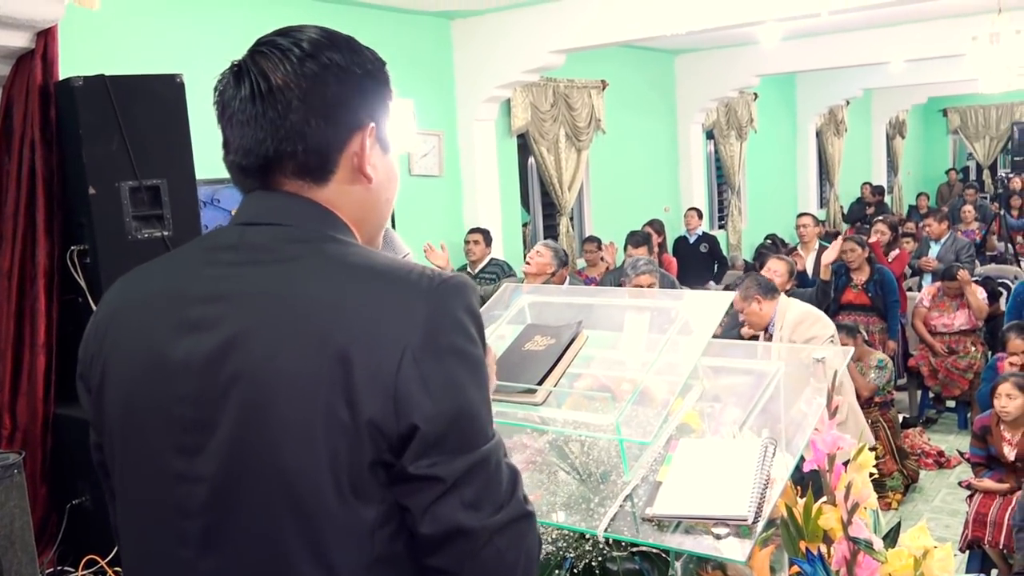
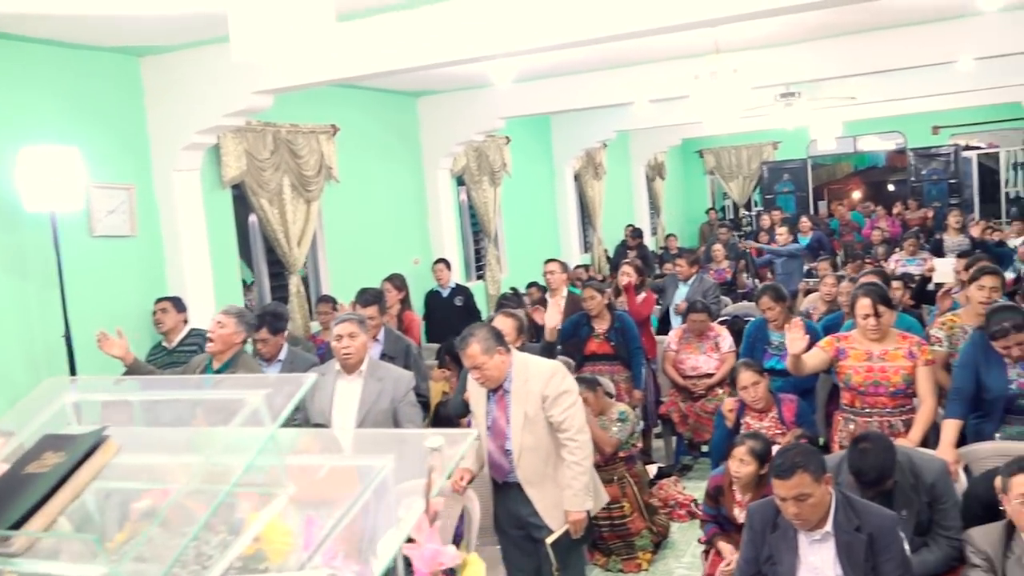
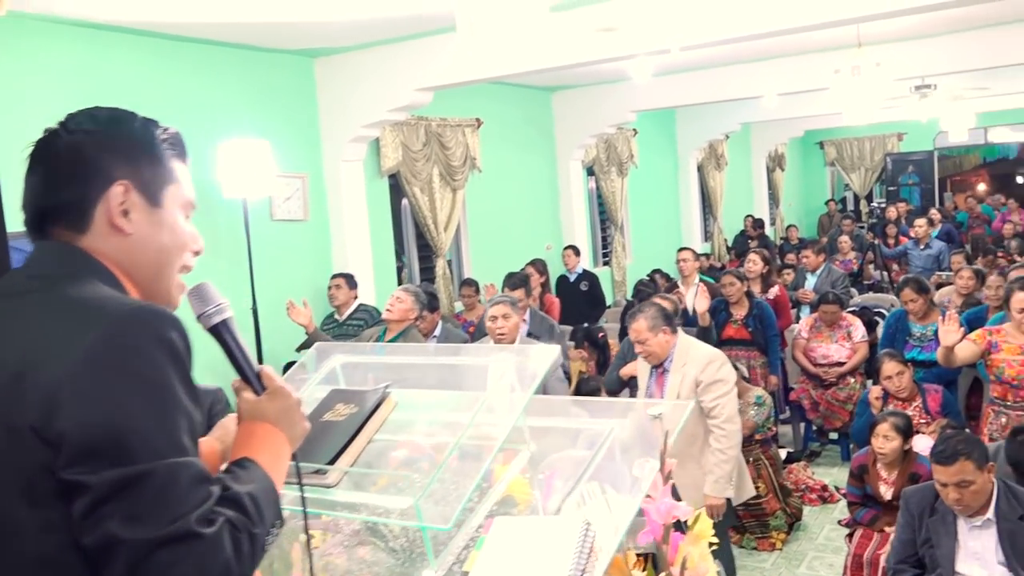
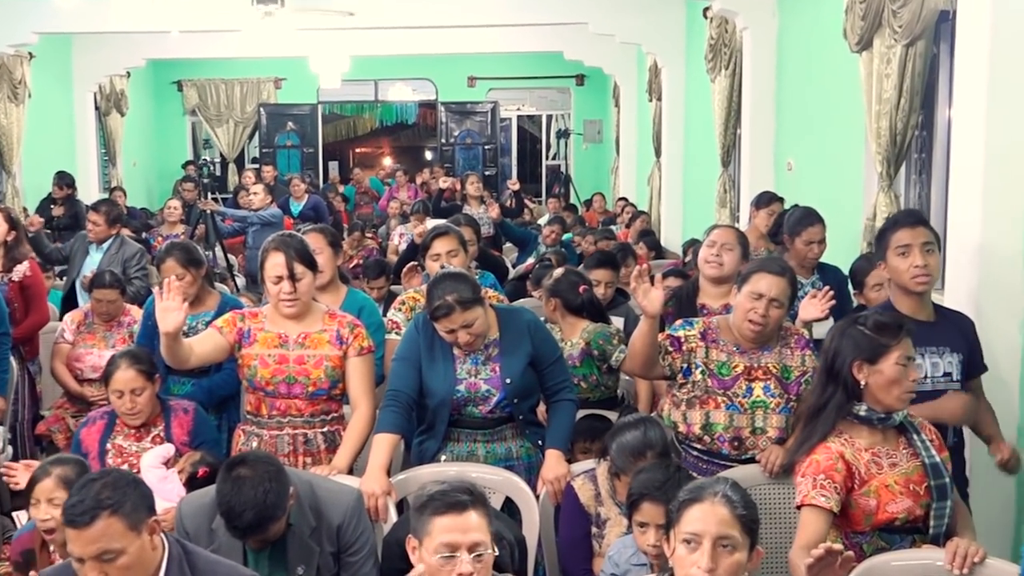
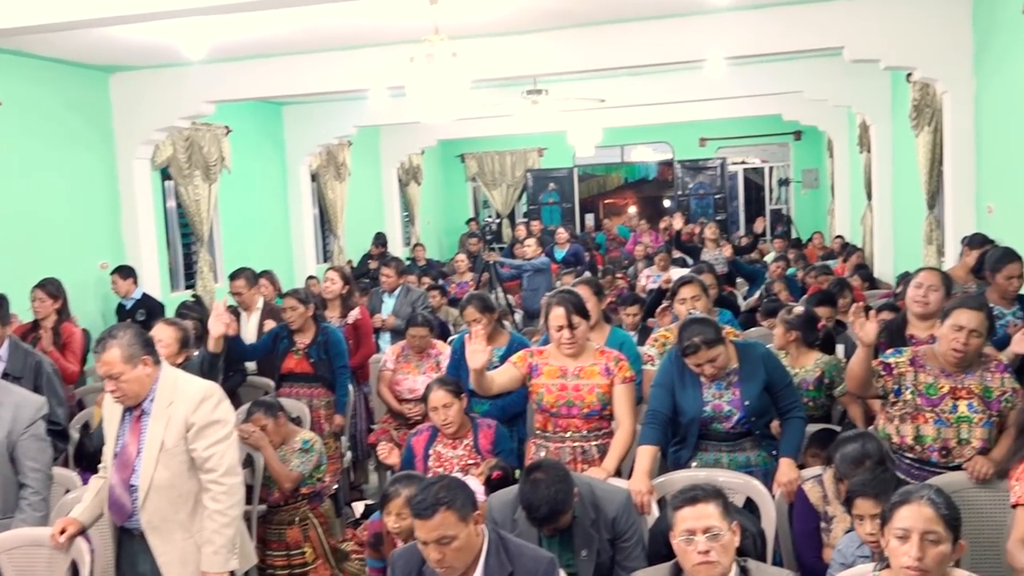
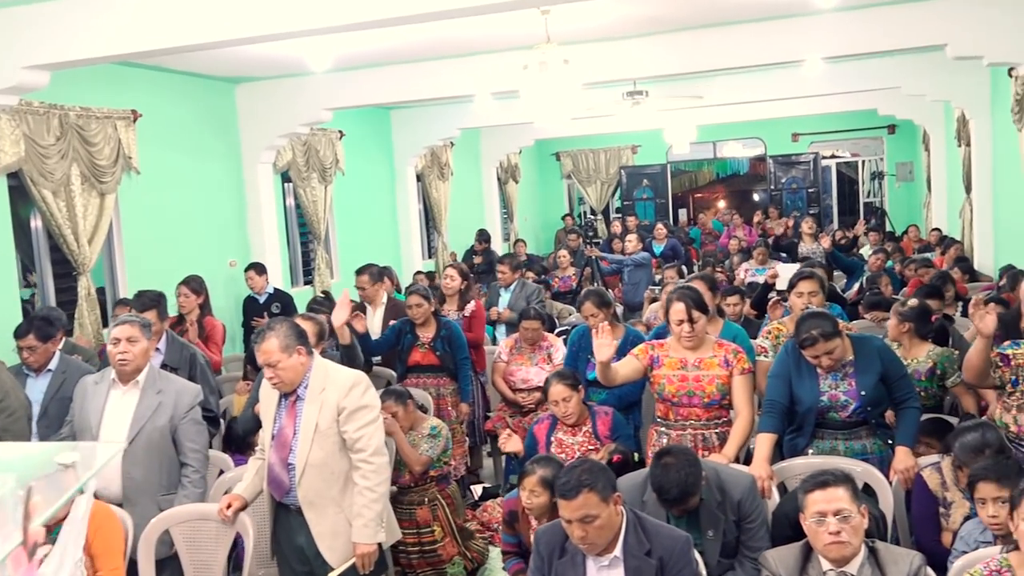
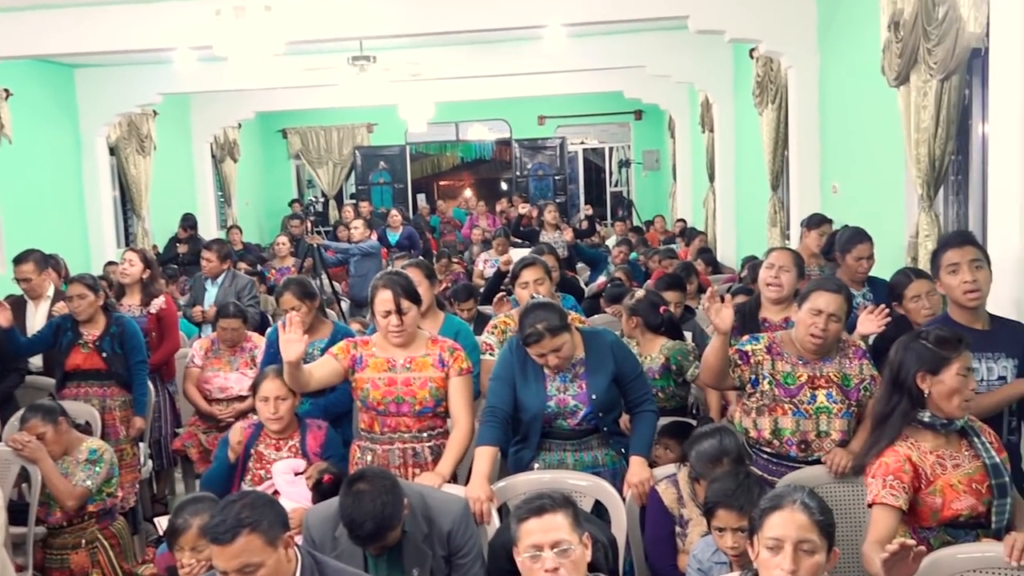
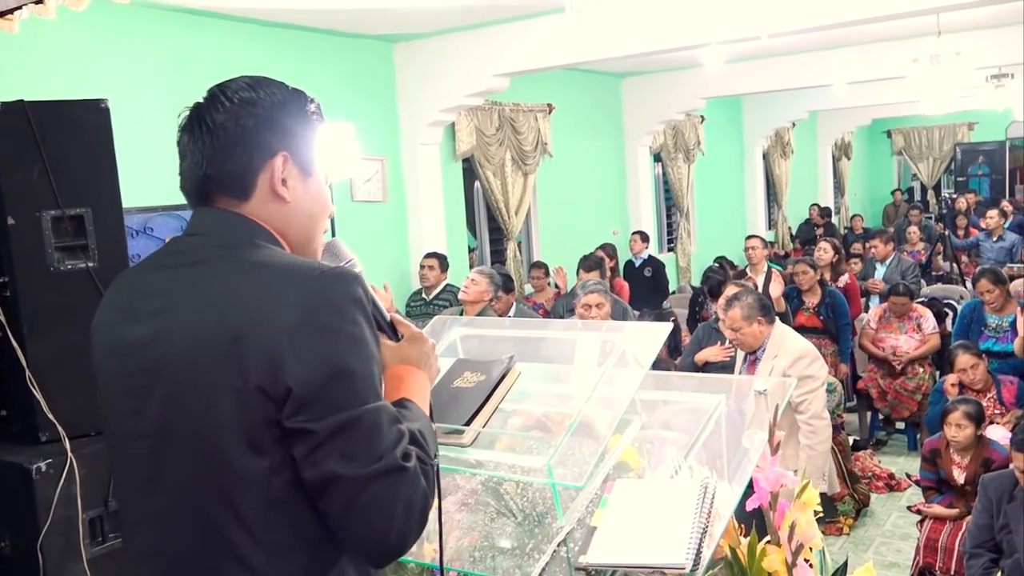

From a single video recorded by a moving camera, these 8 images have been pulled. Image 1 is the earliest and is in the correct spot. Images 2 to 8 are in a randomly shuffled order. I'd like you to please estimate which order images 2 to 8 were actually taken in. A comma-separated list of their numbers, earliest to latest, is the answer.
8, 3, 2, 6, 5, 7, 4
